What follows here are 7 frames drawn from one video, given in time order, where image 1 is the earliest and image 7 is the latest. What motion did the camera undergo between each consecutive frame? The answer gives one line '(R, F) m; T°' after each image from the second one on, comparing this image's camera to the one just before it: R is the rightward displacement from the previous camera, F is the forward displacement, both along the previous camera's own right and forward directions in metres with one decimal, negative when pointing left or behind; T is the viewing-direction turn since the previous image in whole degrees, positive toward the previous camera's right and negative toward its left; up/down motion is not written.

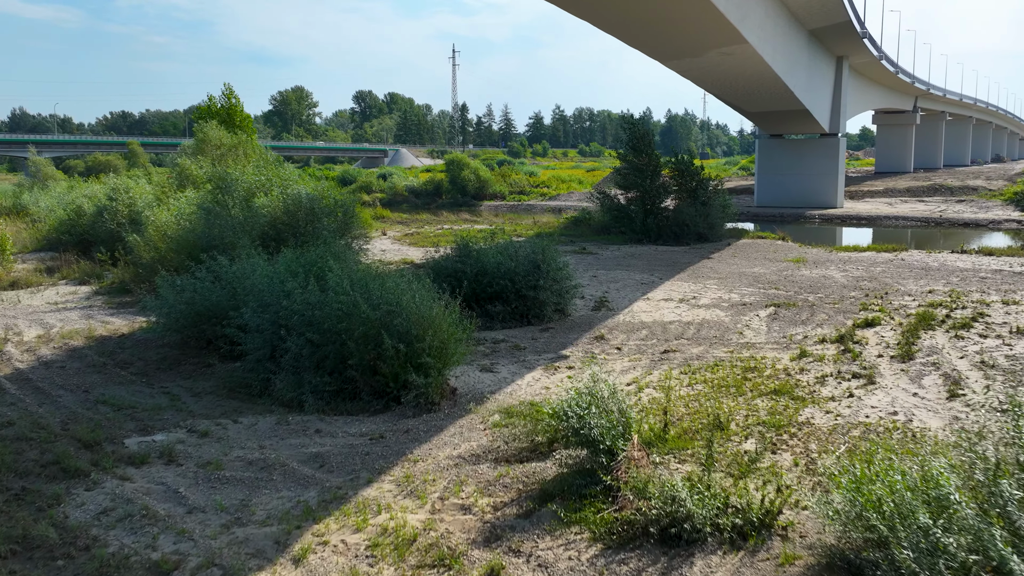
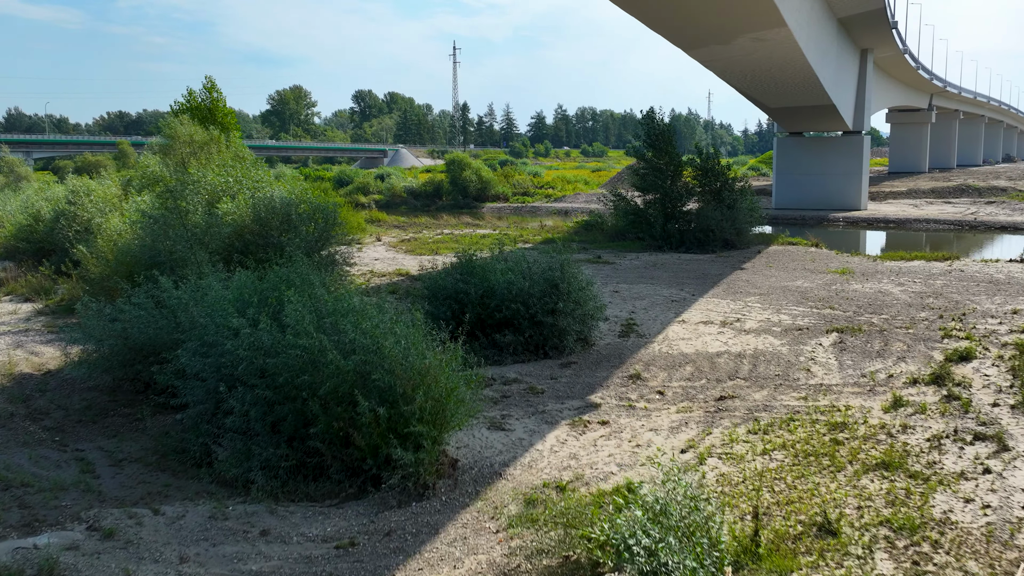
(-0.1, +1.5) m; 0°
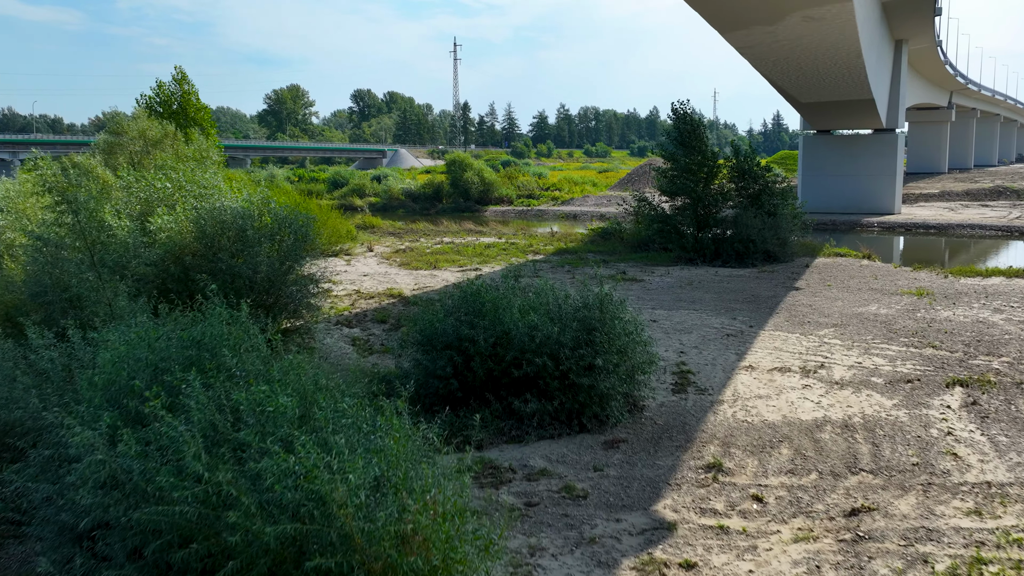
(-0.1, +1.9) m; 0°
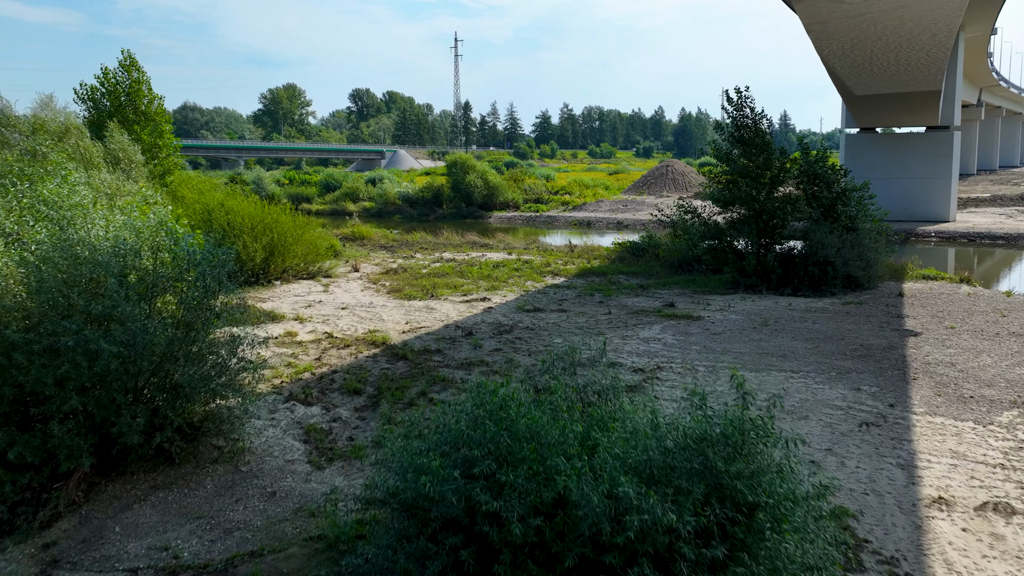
(-0.2, +2.6) m; 0°
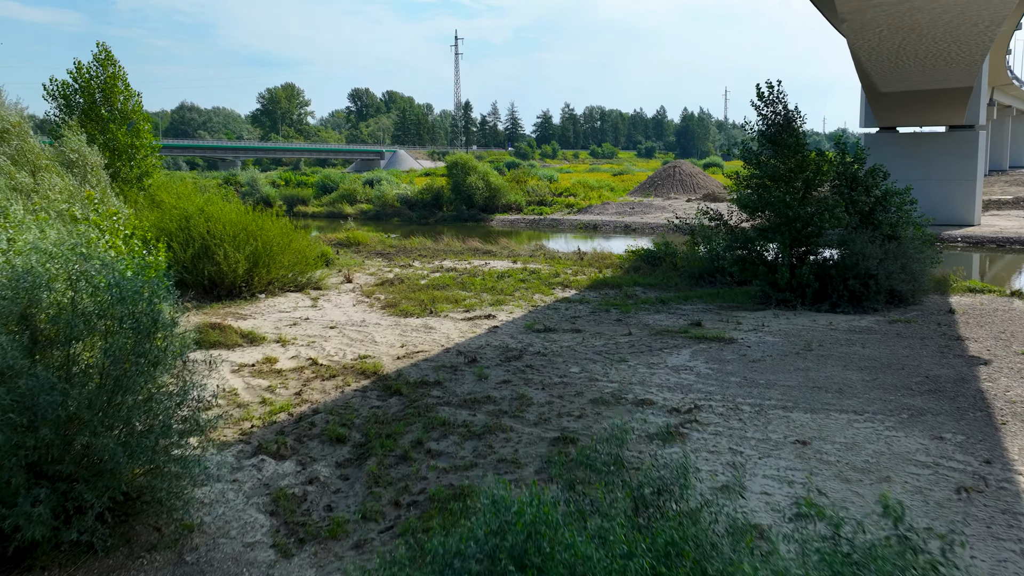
(-0.1, +1.0) m; 0°
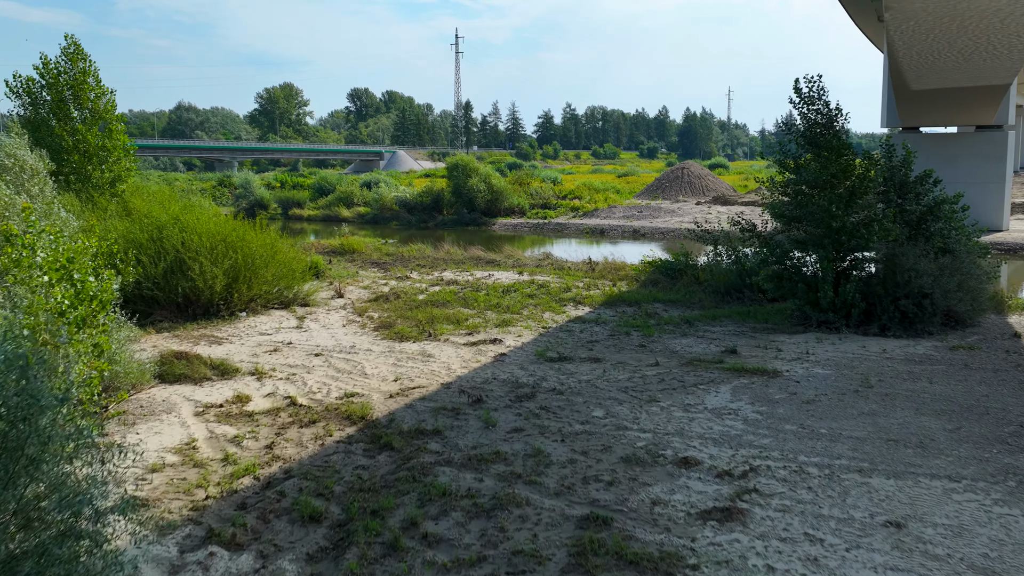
(-0.1, +1.0) m; 0°
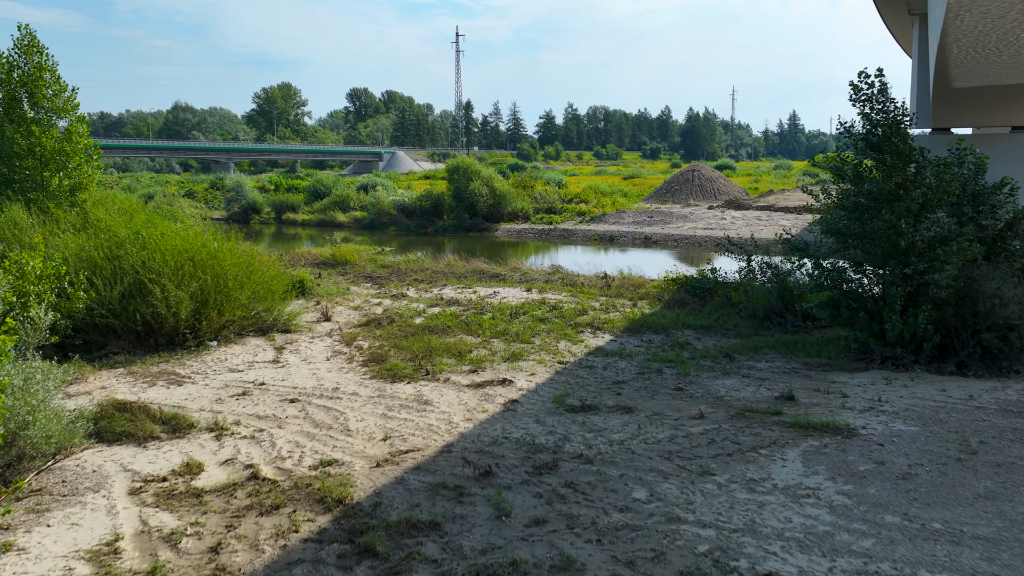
(-0.1, +1.2) m; 0°
